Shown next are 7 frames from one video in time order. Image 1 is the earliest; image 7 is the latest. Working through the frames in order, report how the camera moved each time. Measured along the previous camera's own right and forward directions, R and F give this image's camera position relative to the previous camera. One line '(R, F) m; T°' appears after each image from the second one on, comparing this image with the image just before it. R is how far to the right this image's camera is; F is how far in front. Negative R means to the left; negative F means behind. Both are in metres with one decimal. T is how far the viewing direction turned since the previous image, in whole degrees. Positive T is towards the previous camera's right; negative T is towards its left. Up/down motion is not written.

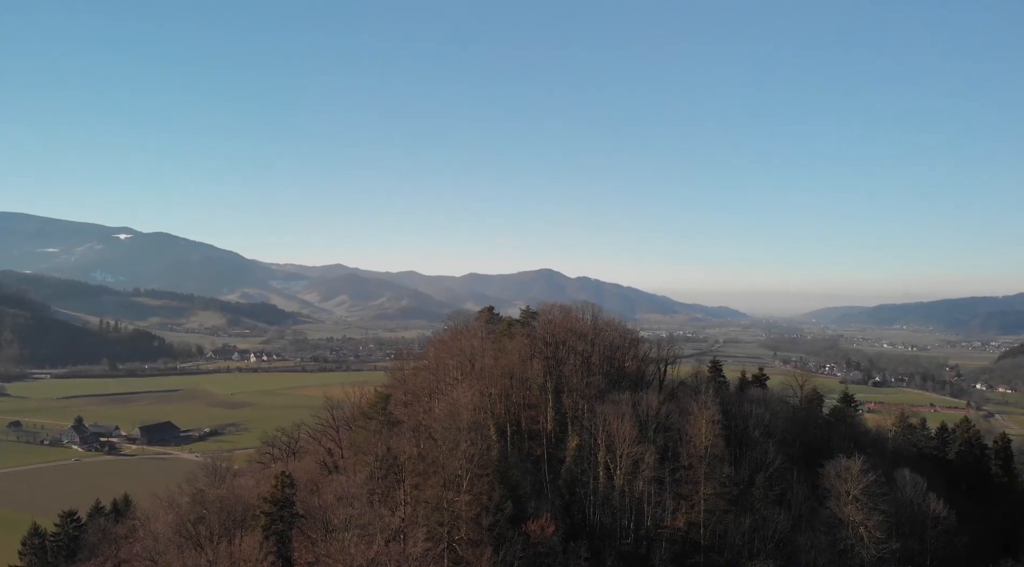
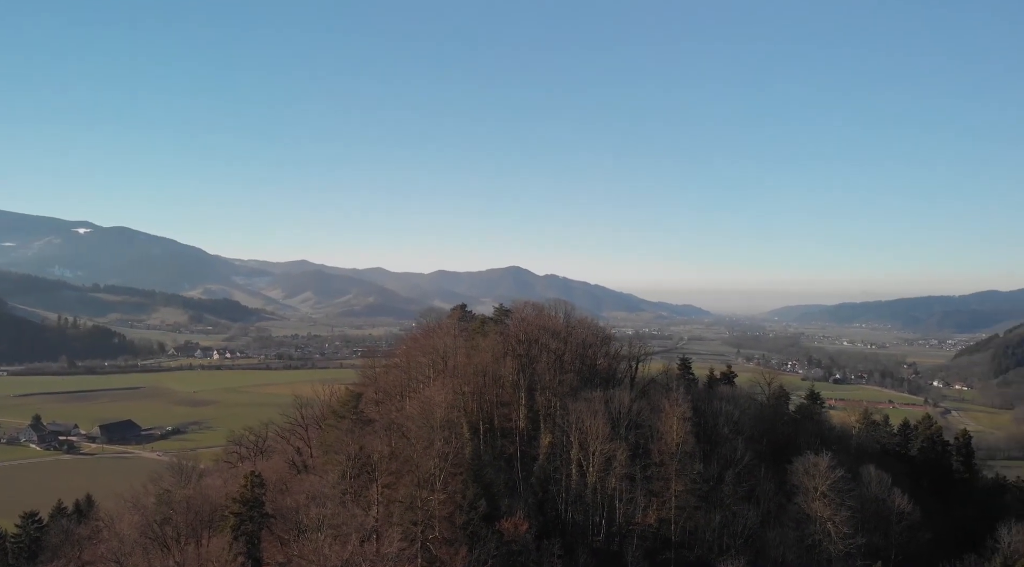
(-0.5, 0.0) m; +2°
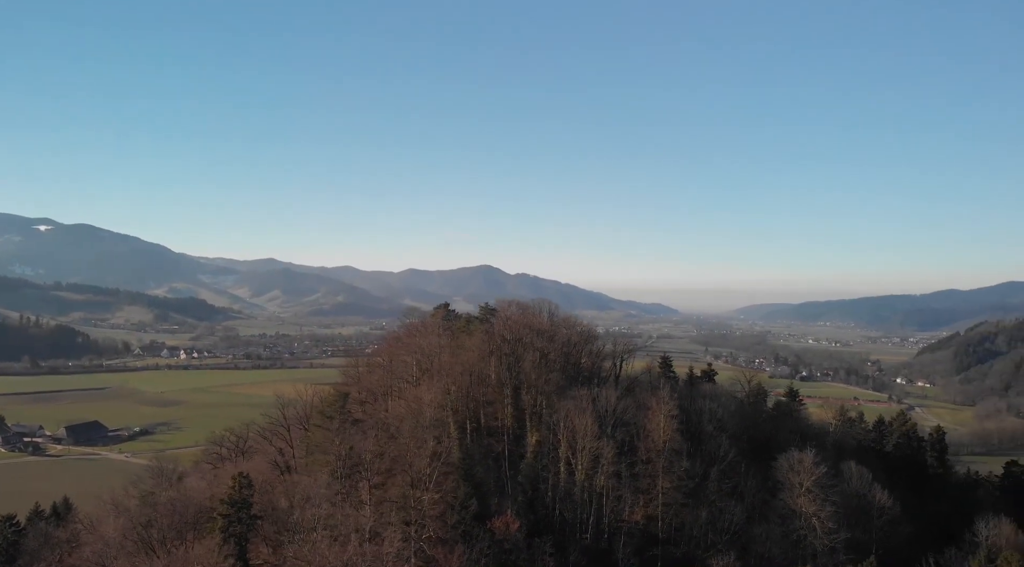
(-1.4, -0.1) m; +2°
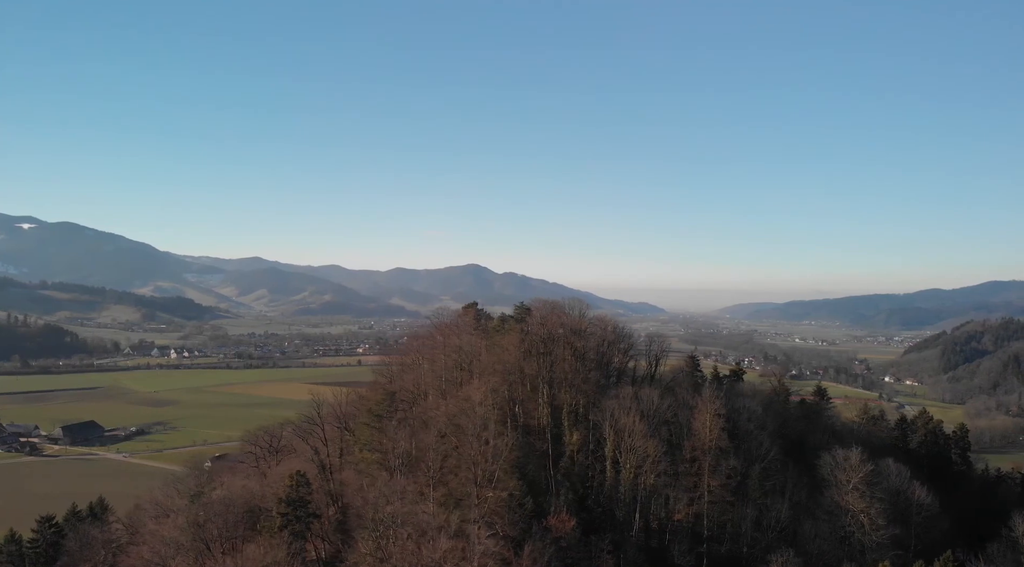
(-4.5, -0.3) m; +1°
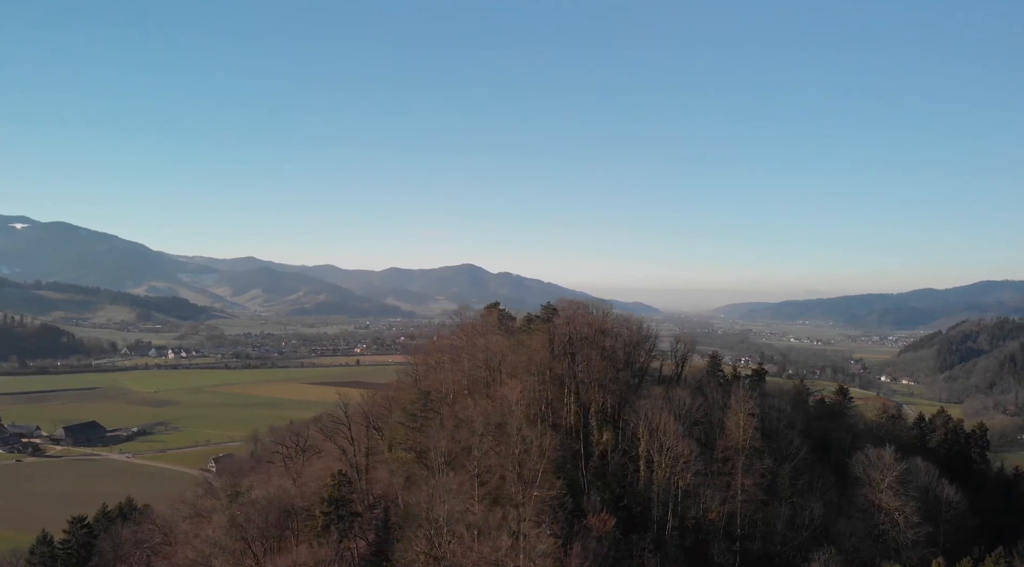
(-3.0, -0.2) m; +1°
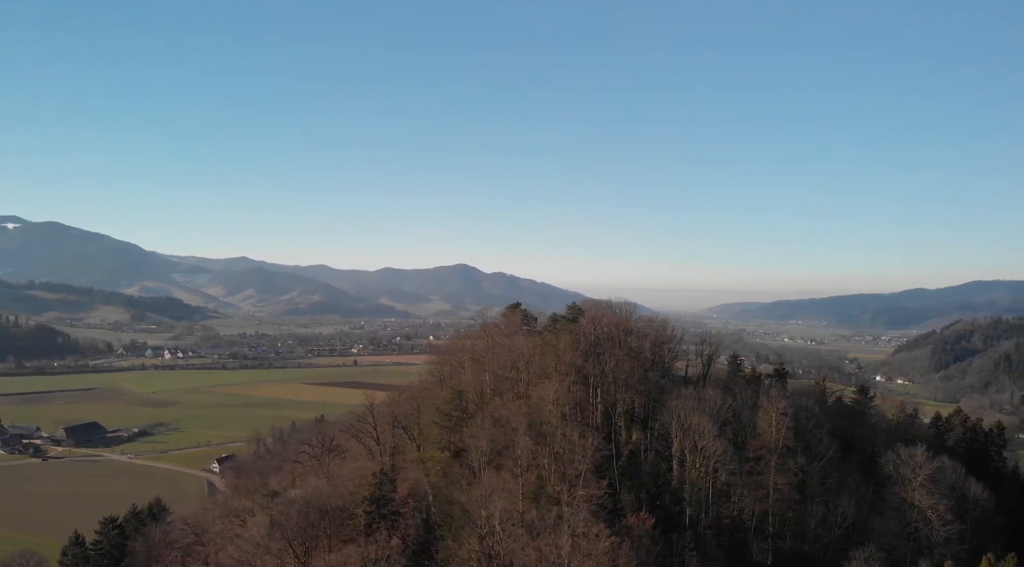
(-3.1, -0.3) m; +1°
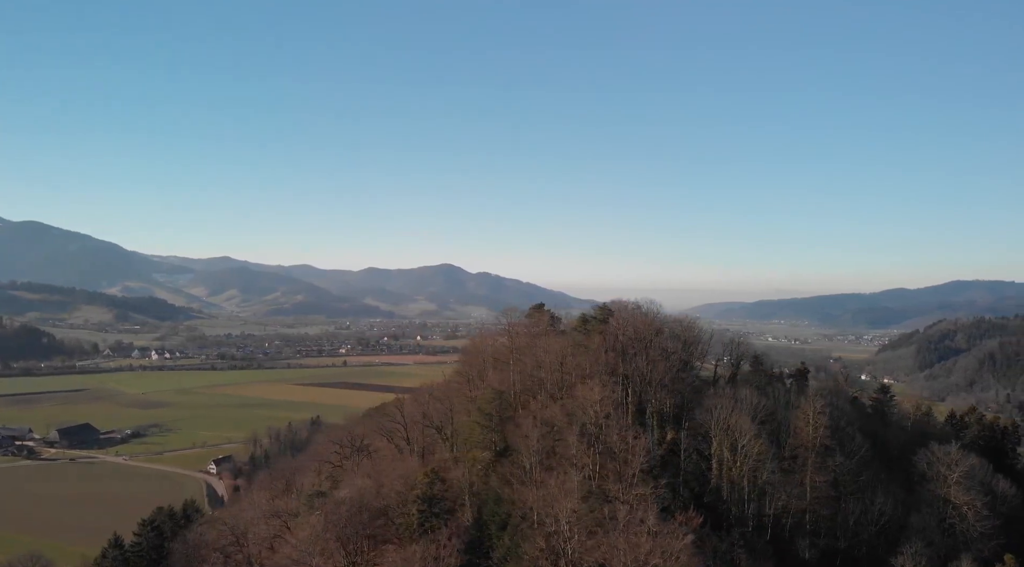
(-4.4, -0.4) m; +1°
